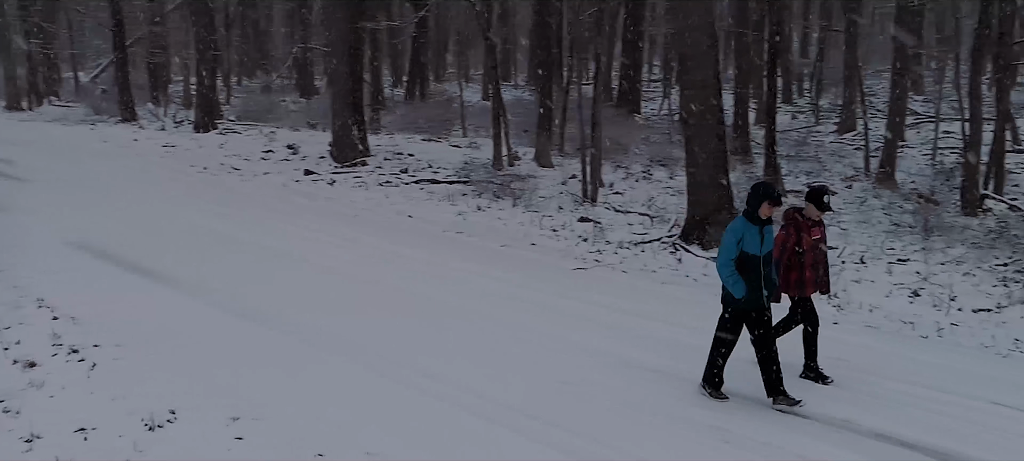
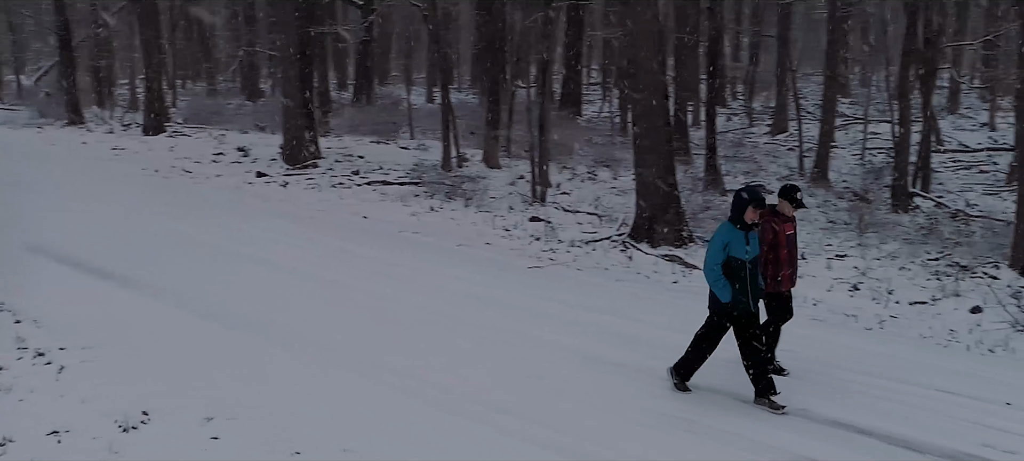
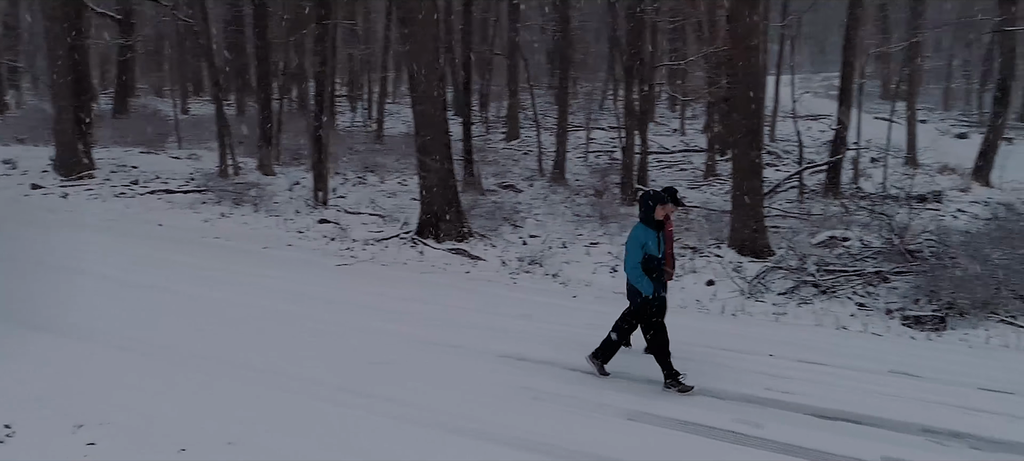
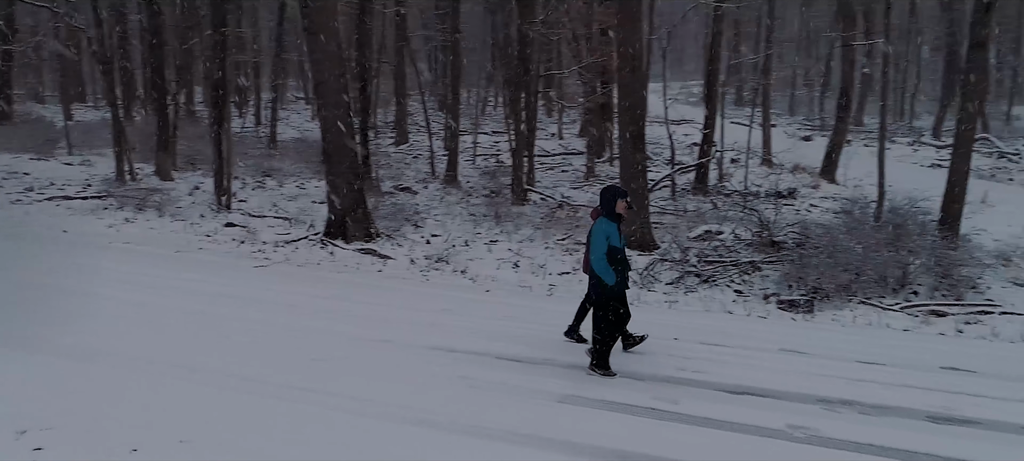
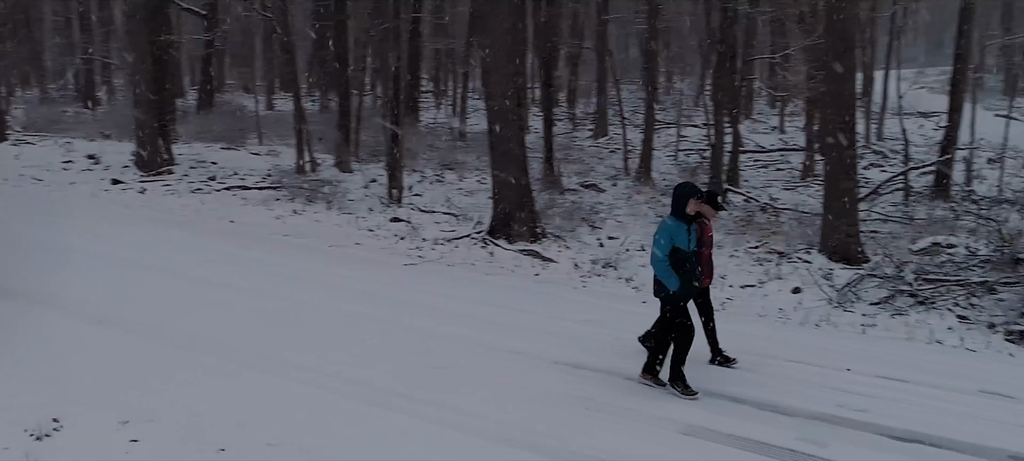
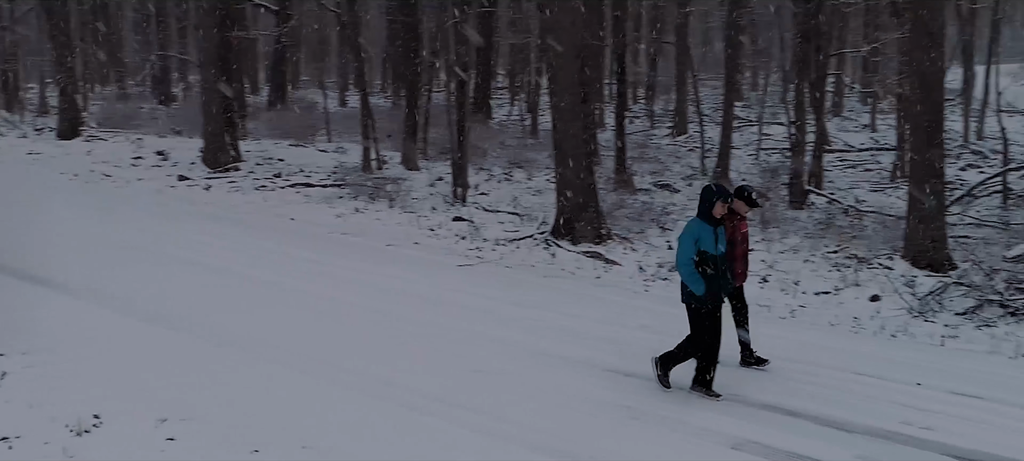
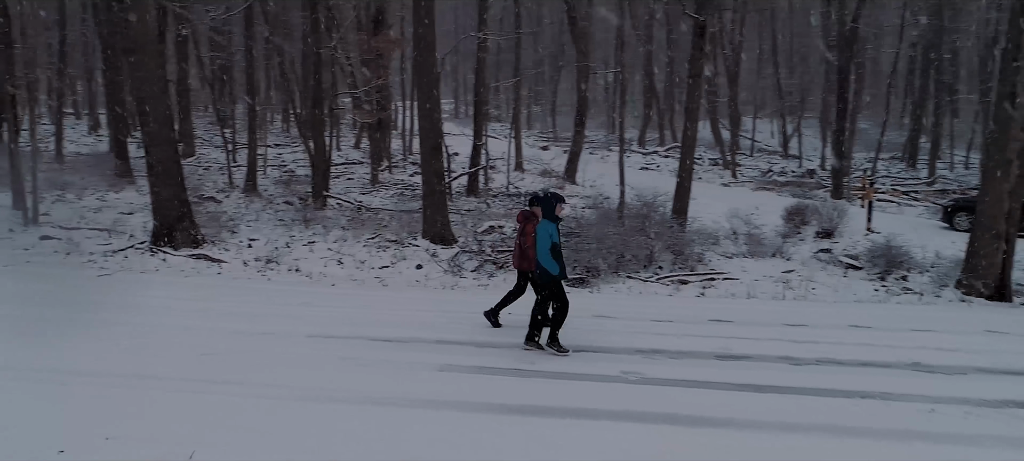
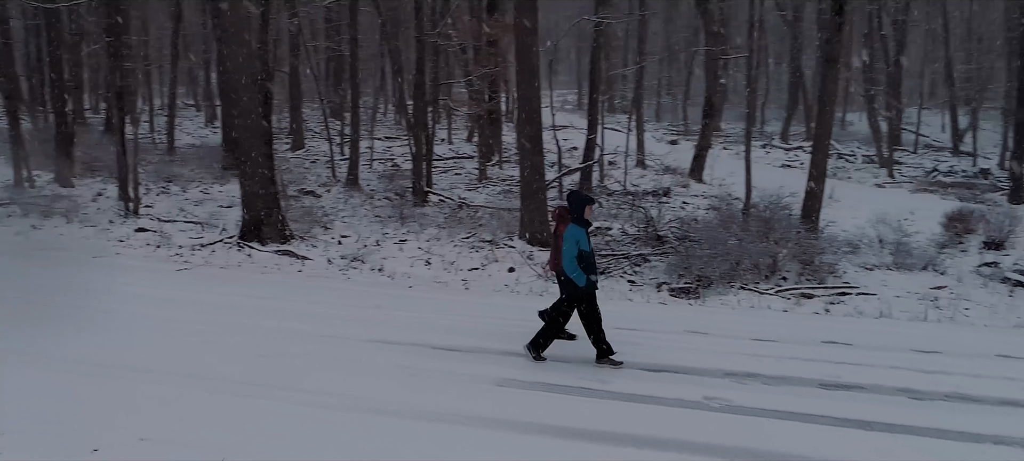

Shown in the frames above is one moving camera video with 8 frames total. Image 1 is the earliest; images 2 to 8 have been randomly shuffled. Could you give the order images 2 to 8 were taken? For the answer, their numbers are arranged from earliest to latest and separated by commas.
2, 6, 5, 3, 4, 8, 7
